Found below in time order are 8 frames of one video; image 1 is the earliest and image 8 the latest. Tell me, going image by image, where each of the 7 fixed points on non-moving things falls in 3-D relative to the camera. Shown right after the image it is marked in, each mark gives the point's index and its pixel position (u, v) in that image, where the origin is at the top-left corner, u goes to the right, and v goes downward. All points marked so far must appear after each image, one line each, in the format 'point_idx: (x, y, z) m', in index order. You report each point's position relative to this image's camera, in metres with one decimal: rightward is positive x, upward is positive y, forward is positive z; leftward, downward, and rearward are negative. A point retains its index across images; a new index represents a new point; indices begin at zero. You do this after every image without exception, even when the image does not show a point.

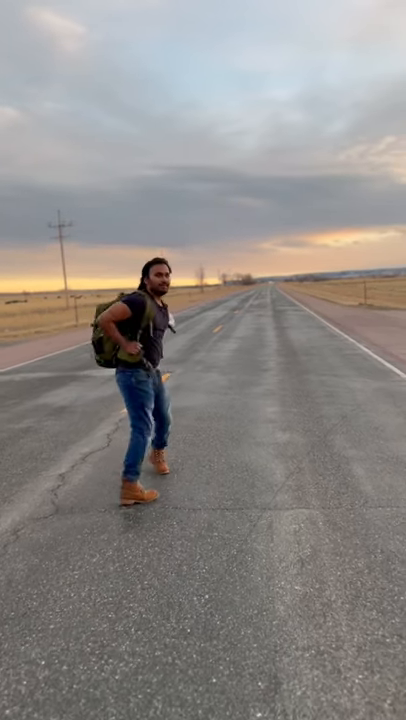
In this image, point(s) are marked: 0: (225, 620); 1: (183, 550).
0: (+0.1, -1.3, +2.9) m
1: (-0.1, -1.2, +3.7) m
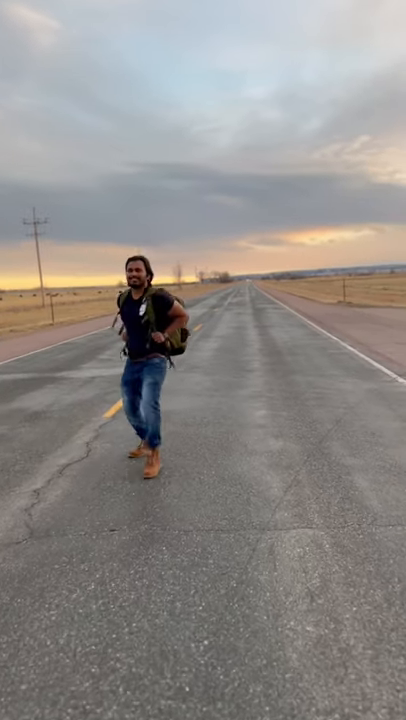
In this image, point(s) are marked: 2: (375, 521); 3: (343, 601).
0: (+0.1, -1.4, +2.5) m
1: (-0.2, -1.3, +3.3) m
2: (+1.2, -1.1, +4.0) m
3: (+0.7, -1.3, +3.0) m
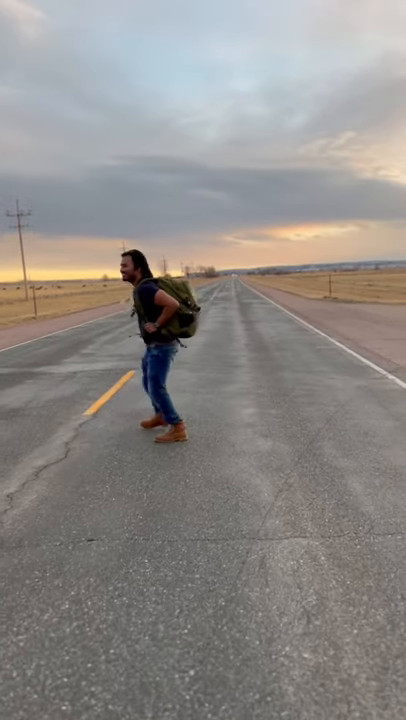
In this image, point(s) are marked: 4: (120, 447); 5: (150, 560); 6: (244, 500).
0: (+0.1, -1.4, +2.2) m
1: (-0.2, -1.3, +3.0) m
2: (+1.1, -1.1, +3.7) m
3: (+0.7, -1.3, +2.7) m
4: (-0.8, -0.9, +5.8) m
5: (-0.3, -1.2, +3.4) m
6: (+0.3, -1.1, +4.3) m
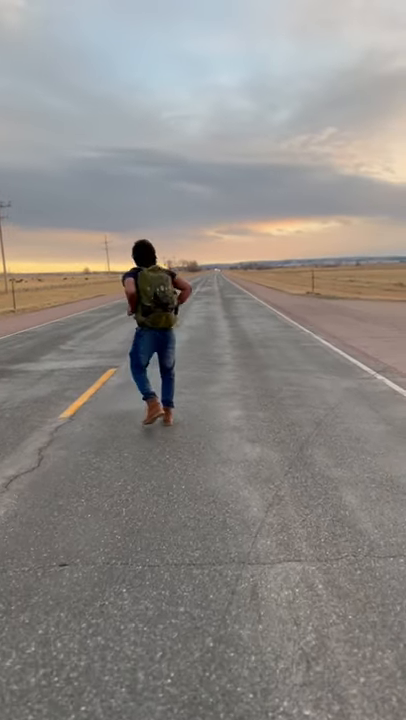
0: (0.0, -1.4, +1.9) m
1: (-0.3, -1.3, +2.6) m
2: (+1.0, -1.1, +3.4) m
3: (+0.6, -1.3, +2.4) m
4: (-1.0, -0.9, +5.4) m
5: (-0.4, -1.2, +3.1) m
6: (+0.2, -1.1, +3.9) m
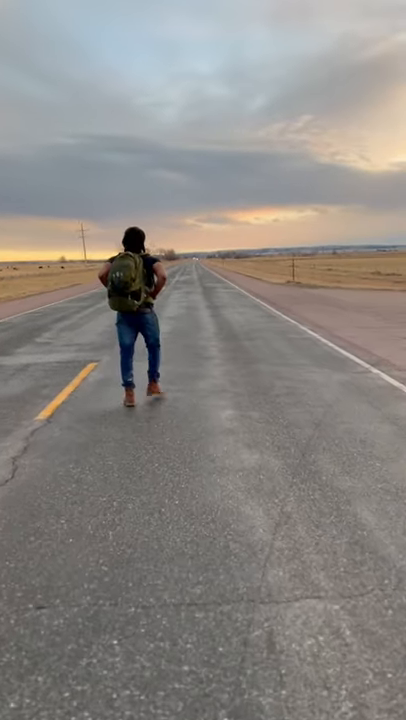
0: (+0.1, -1.5, +1.4) m
1: (-0.3, -1.3, +2.1) m
2: (+1.0, -1.2, +3.0) m
3: (+0.7, -1.3, +1.9) m
4: (-1.1, -0.9, +4.8) m
5: (-0.4, -1.3, +2.6) m
6: (+0.2, -1.1, +3.4) m
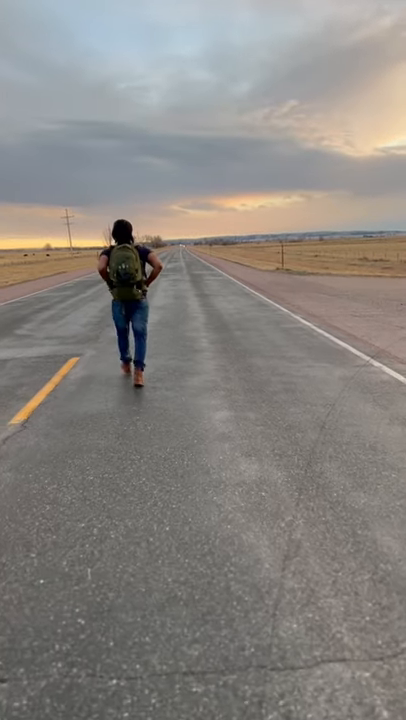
0: (+0.1, -1.5, +0.8) m
1: (-0.2, -1.4, +1.6) m
2: (+1.0, -1.2, +2.4) m
3: (+0.7, -1.4, +1.4) m
4: (-1.1, -0.9, +4.3) m
5: (-0.4, -1.3, +2.0) m
6: (+0.2, -1.1, +2.9) m
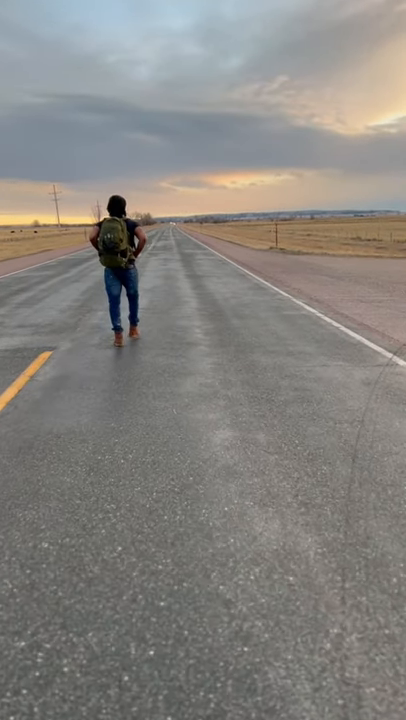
0: (+0.2, -1.8, -0.4) m
1: (-0.2, -1.6, +0.4) m
2: (+1.1, -1.4, +1.3) m
3: (+0.7, -1.6, +0.2) m
4: (-1.1, -1.0, +3.0) m
5: (-0.3, -1.5, +0.8) m
6: (+0.2, -1.3, +1.7) m
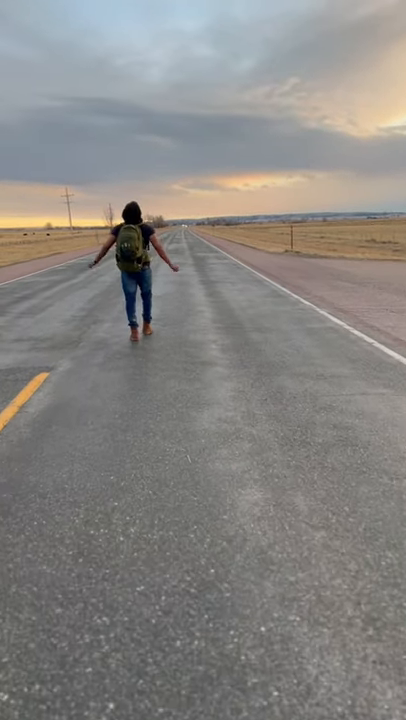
0: (+0.2, -2.0, -1.3) m
1: (-0.1, -1.8, -0.6) m
2: (+1.1, -1.6, +0.3) m
3: (+0.8, -1.9, -0.7) m
4: (-1.0, -1.2, +2.1) m
5: (-0.3, -1.7, -0.1) m
6: (+0.3, -1.5, +0.7) m
